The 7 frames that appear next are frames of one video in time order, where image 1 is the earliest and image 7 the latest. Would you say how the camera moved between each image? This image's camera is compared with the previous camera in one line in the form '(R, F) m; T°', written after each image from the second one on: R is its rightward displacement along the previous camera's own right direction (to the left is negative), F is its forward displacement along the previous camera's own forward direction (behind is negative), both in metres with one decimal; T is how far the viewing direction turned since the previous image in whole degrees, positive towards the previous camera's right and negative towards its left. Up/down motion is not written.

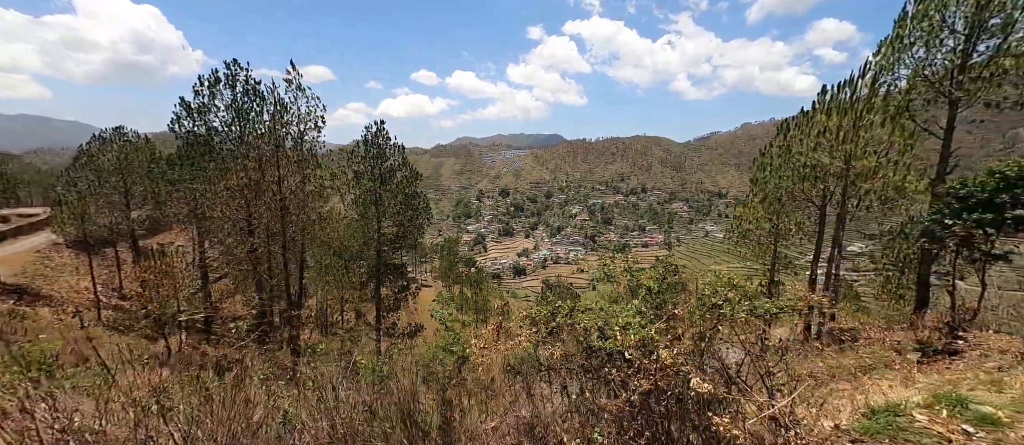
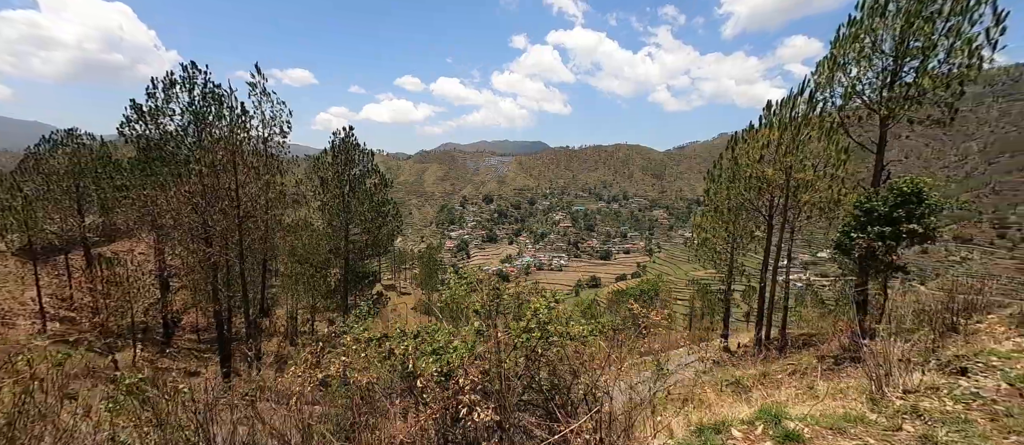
(+0.6, 0.0) m; +2°
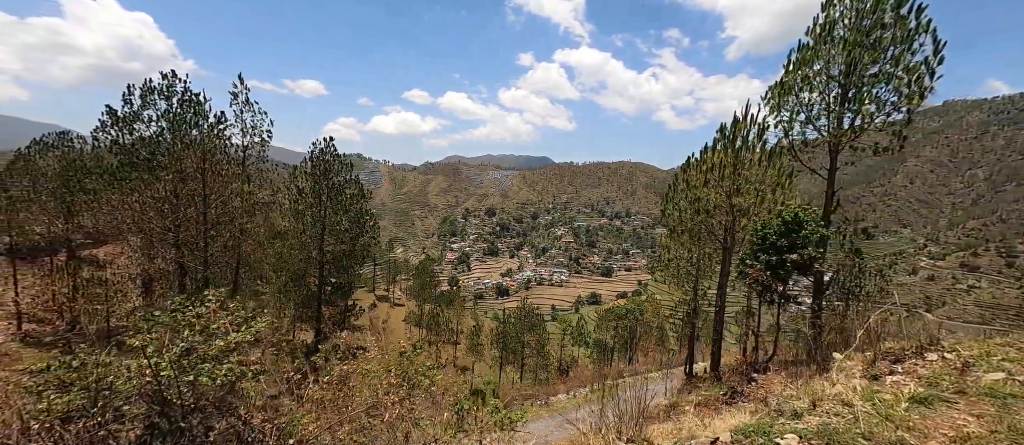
(+1.1, 0.0) m; 0°
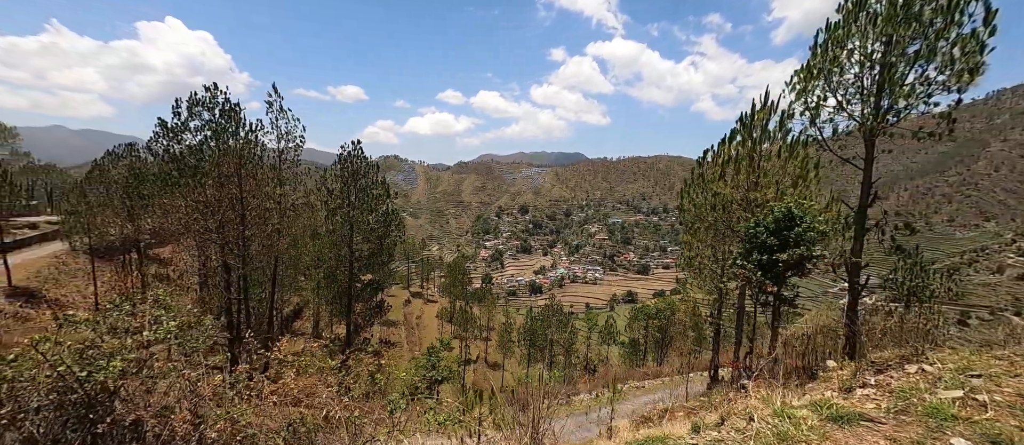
(+0.4, 0.0) m; -4°
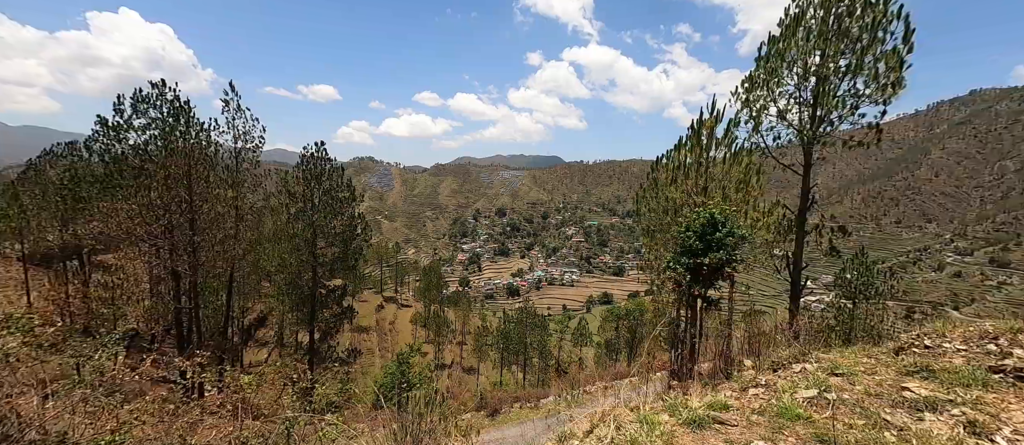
(+0.5, +0.1) m; +3°
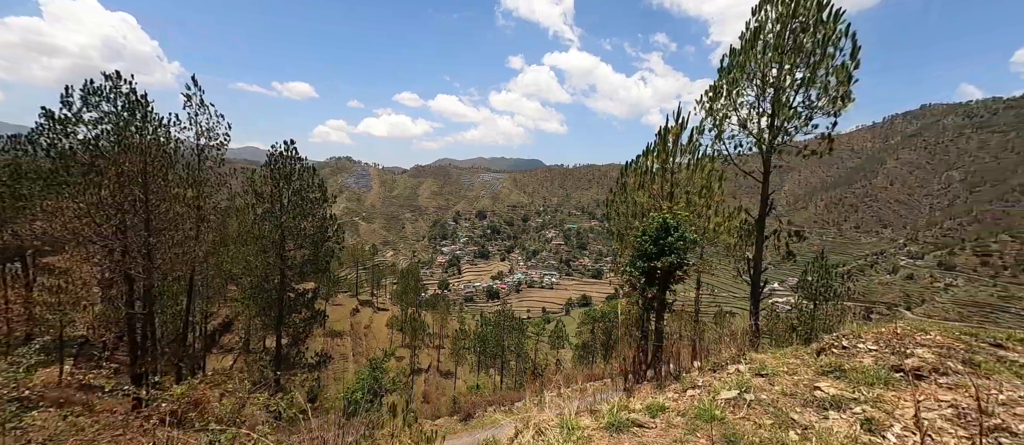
(+0.3, +0.2) m; +3°
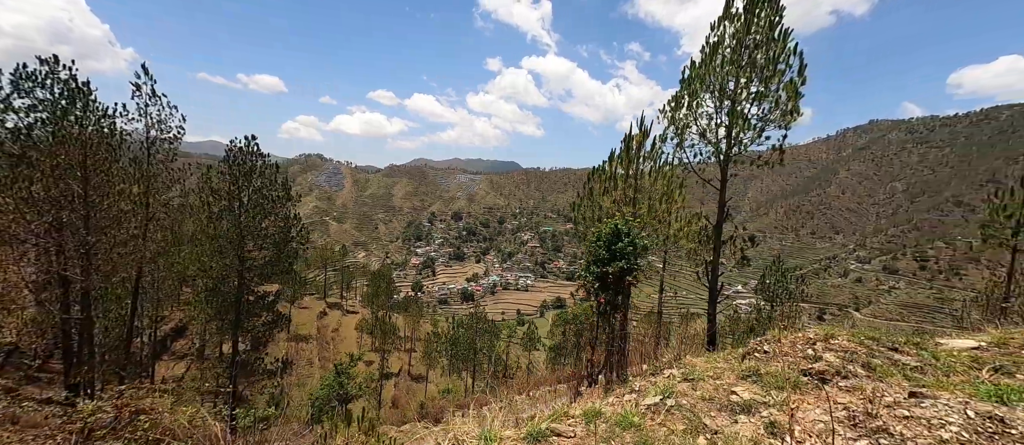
(-2.7, -0.3) m; +3°
